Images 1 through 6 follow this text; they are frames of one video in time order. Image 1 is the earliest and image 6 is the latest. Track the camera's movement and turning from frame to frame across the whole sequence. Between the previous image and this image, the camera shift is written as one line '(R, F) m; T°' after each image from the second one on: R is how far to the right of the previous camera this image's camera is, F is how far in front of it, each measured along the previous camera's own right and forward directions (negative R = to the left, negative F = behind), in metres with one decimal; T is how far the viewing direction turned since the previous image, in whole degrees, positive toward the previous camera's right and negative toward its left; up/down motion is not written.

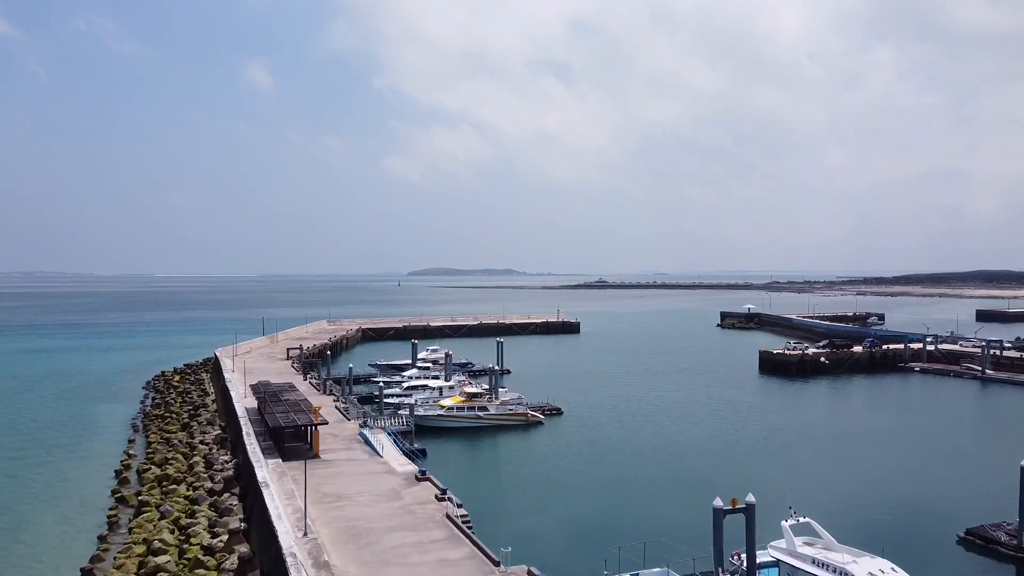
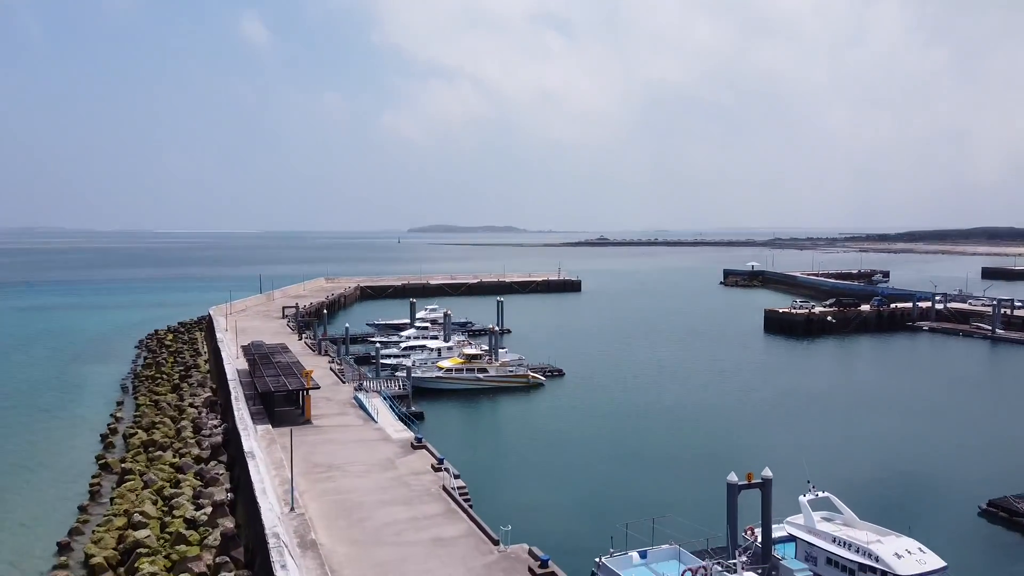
(0.0, +1.6) m; 0°
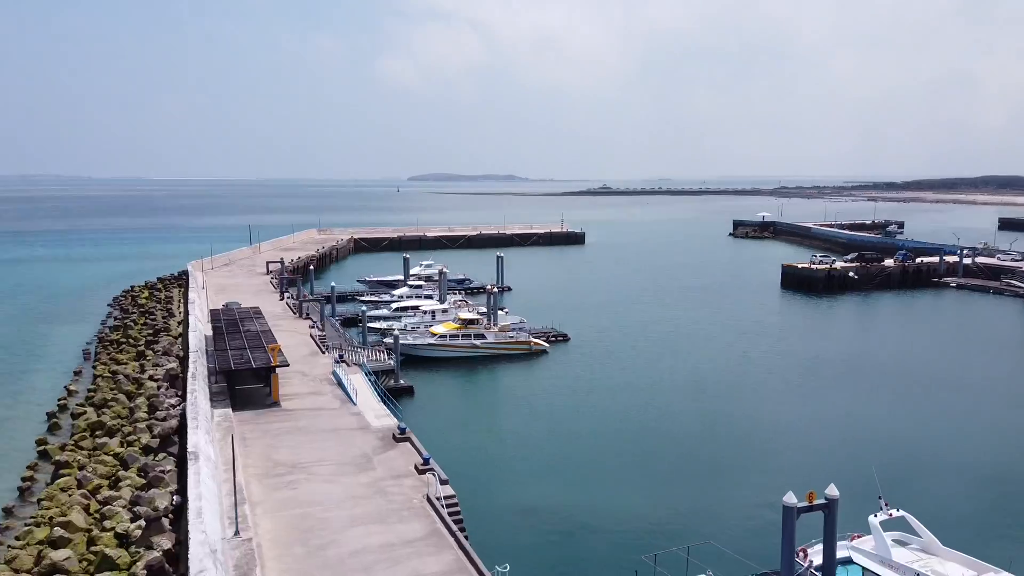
(0.0, +4.1) m; 0°
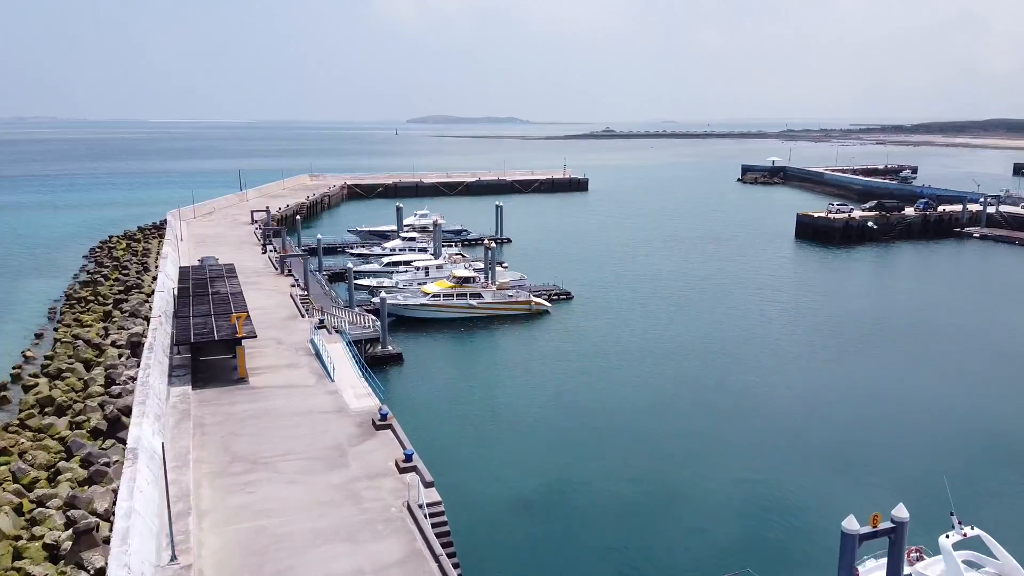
(+0.1, +3.0) m; 0°
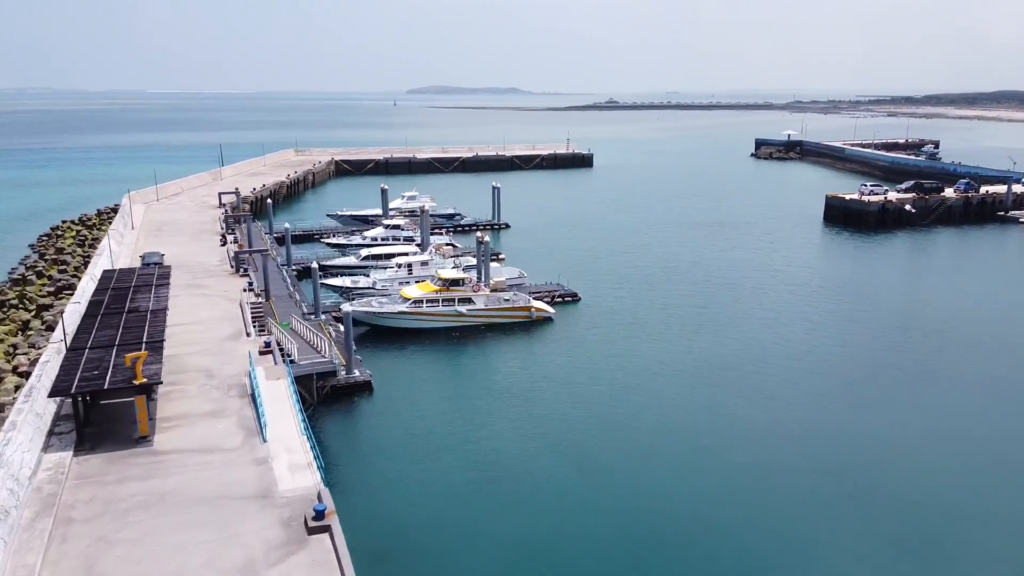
(+0.2, +5.4) m; 0°
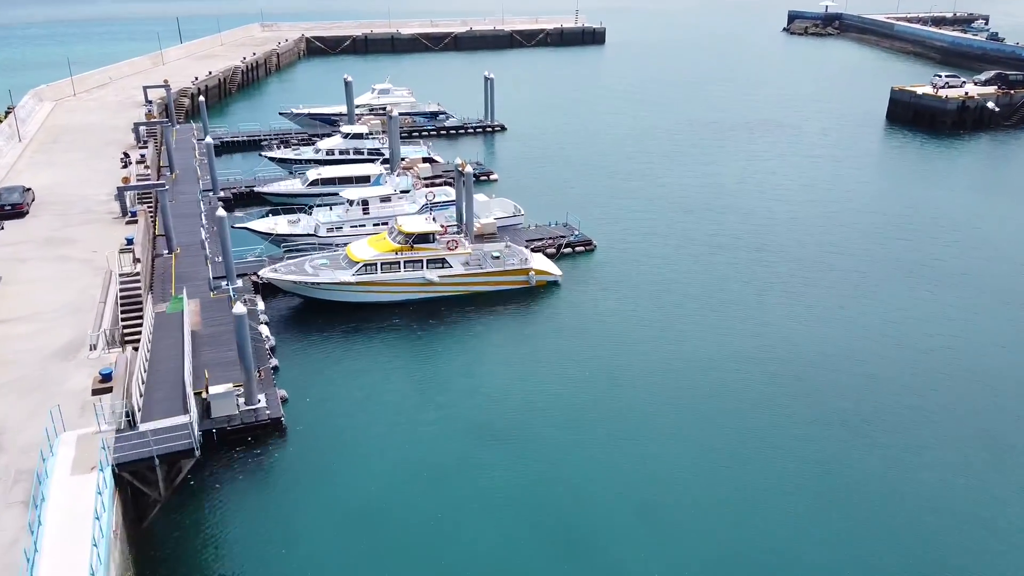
(+0.3, +8.2) m; 0°
